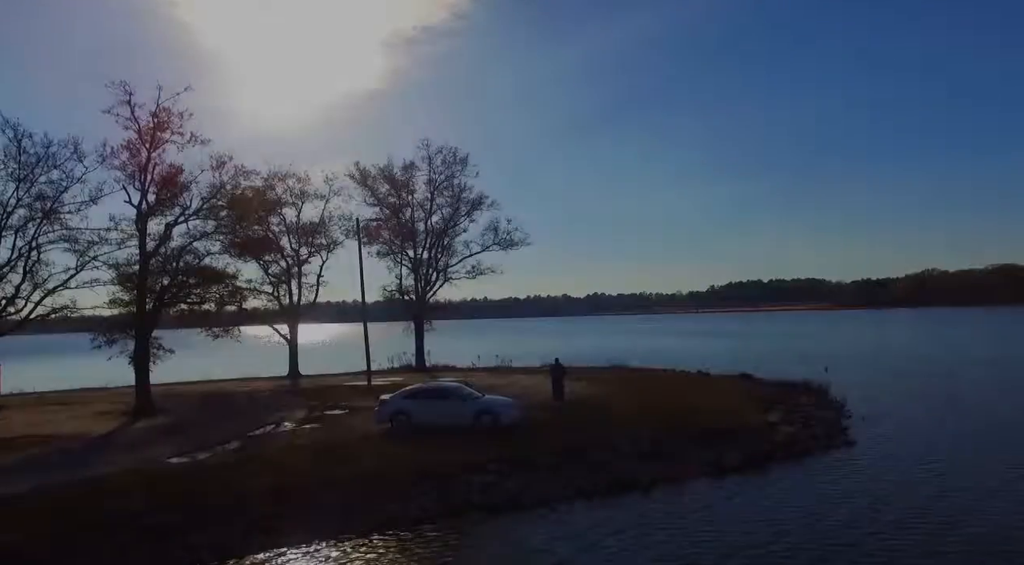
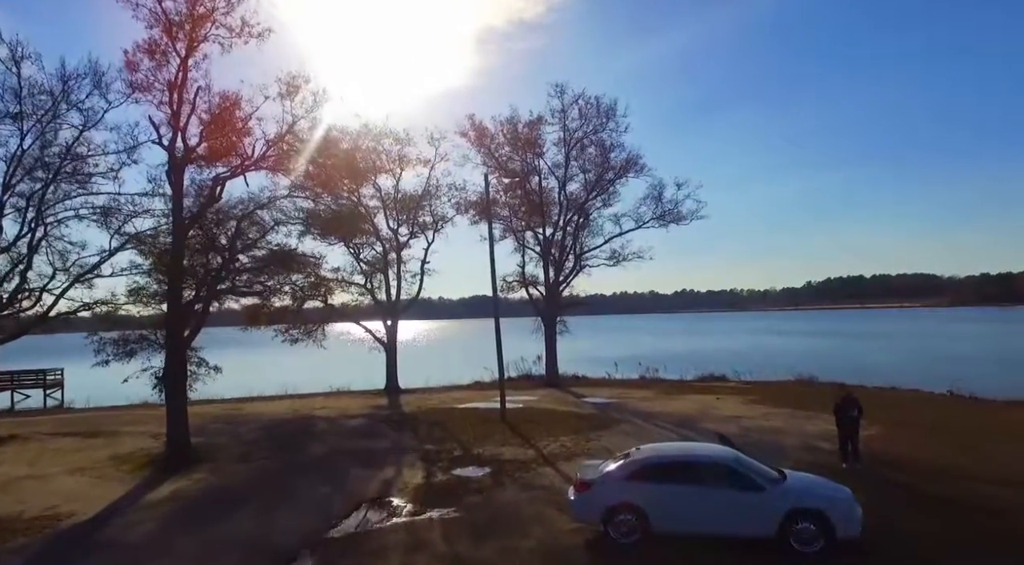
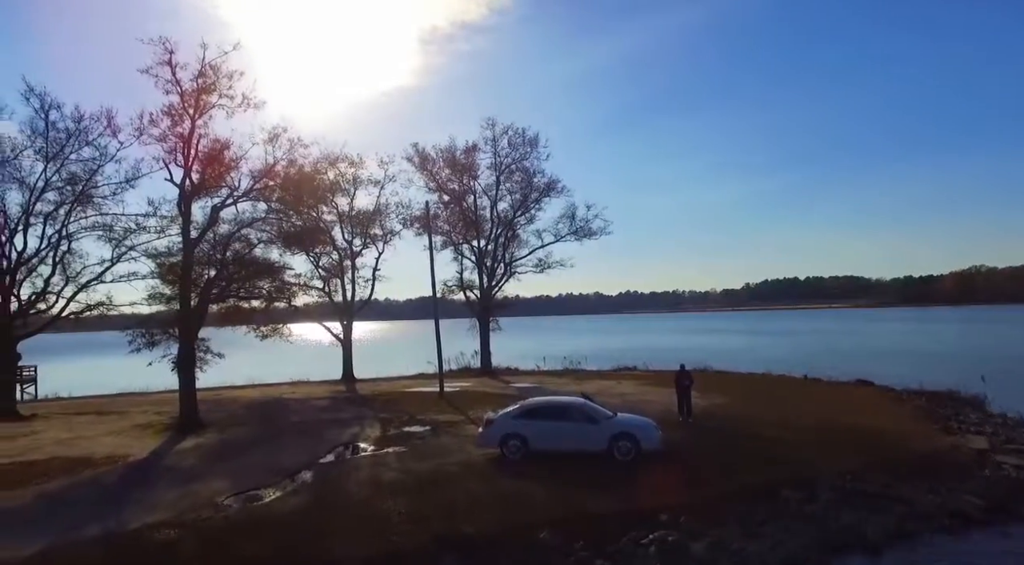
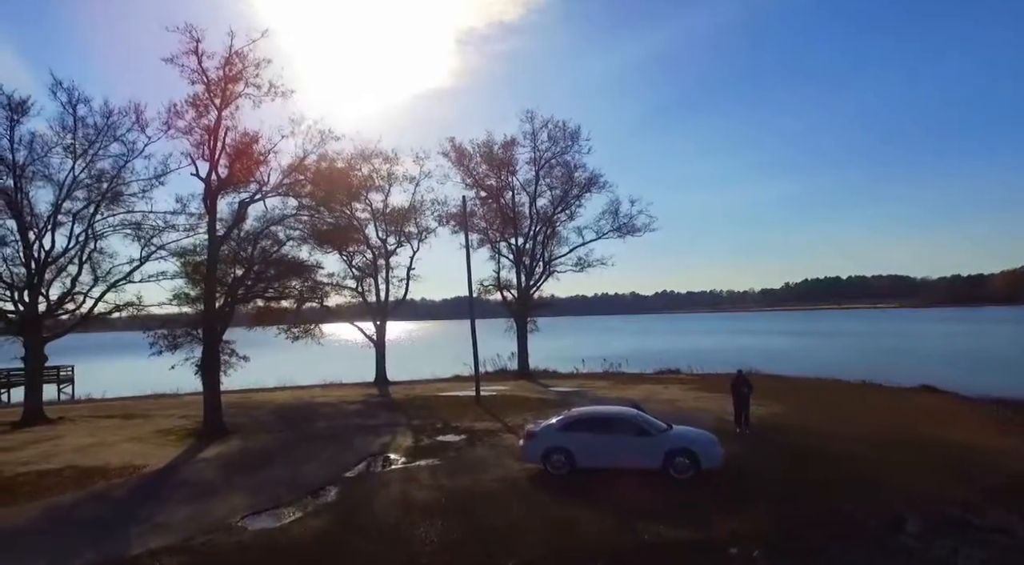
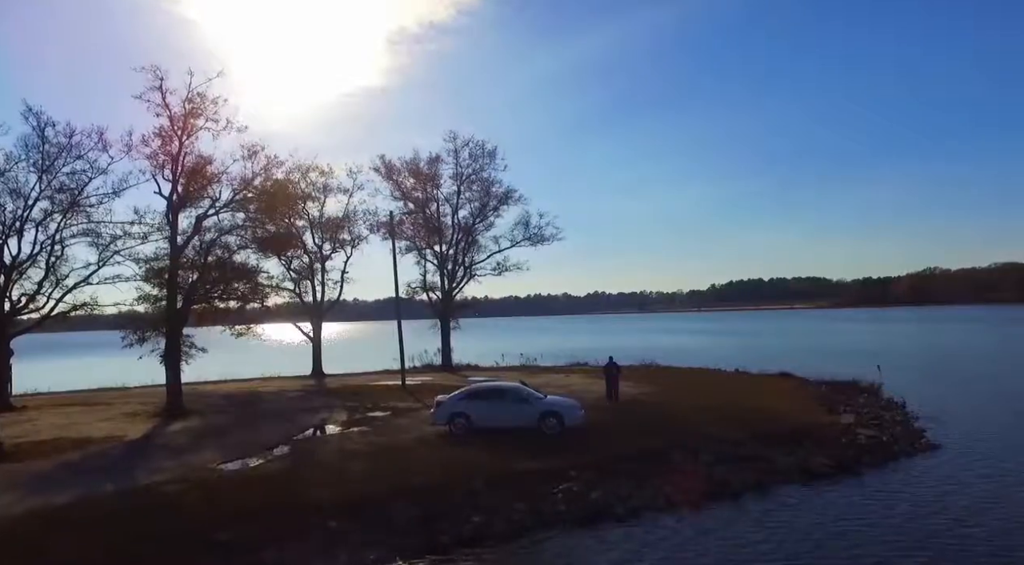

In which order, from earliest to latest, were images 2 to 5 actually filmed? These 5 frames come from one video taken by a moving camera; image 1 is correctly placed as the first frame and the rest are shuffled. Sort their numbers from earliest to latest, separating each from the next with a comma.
5, 3, 4, 2
